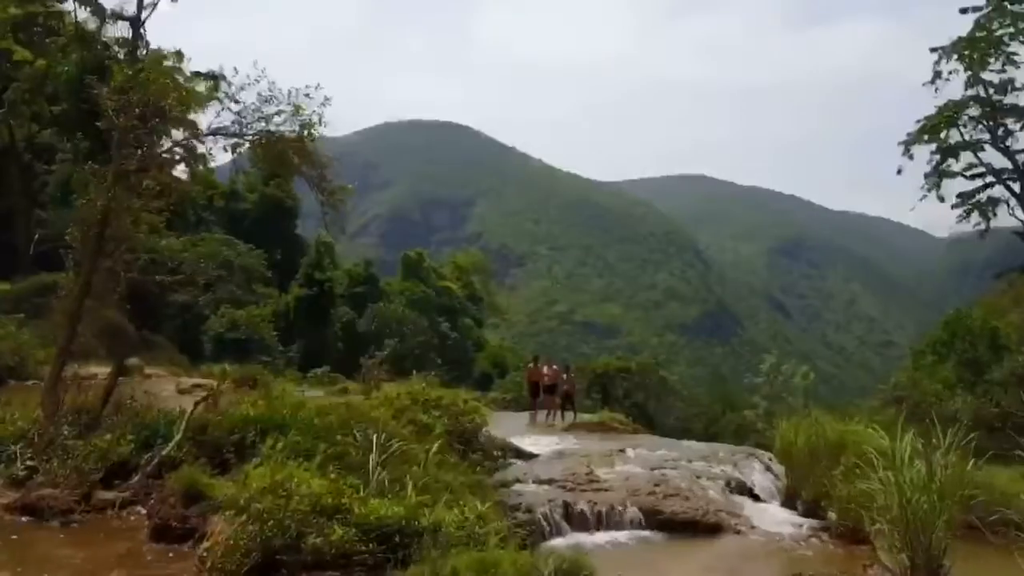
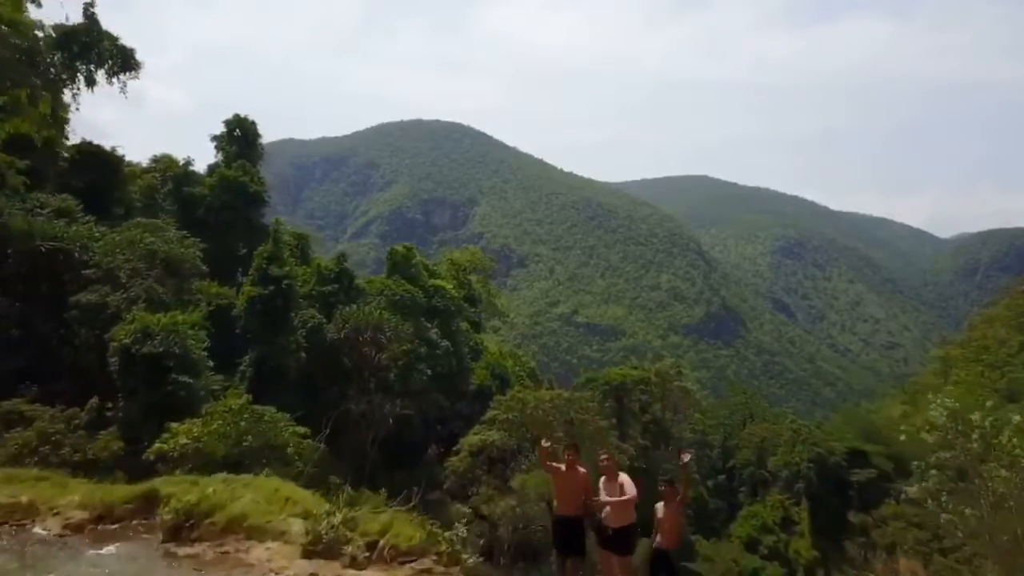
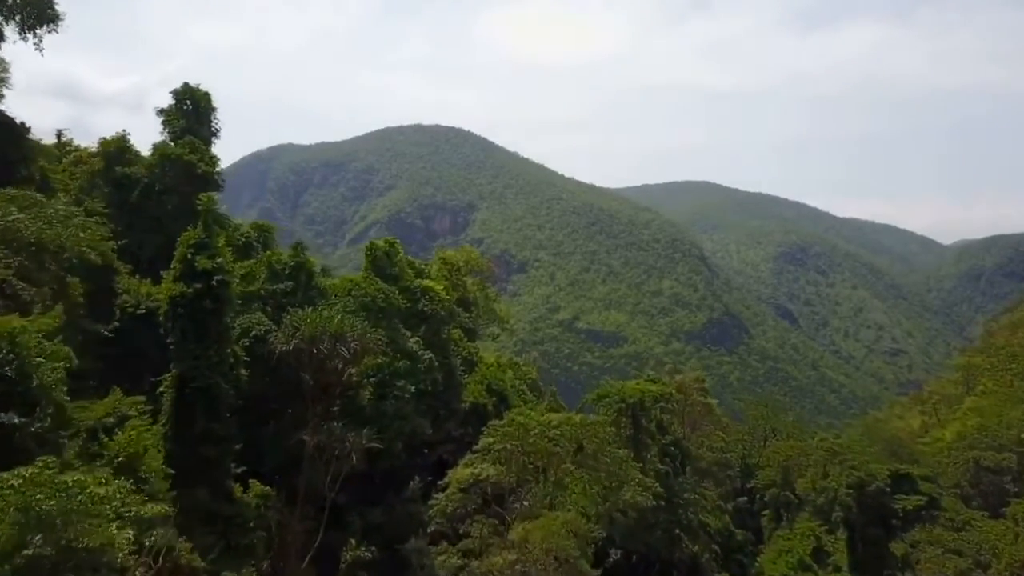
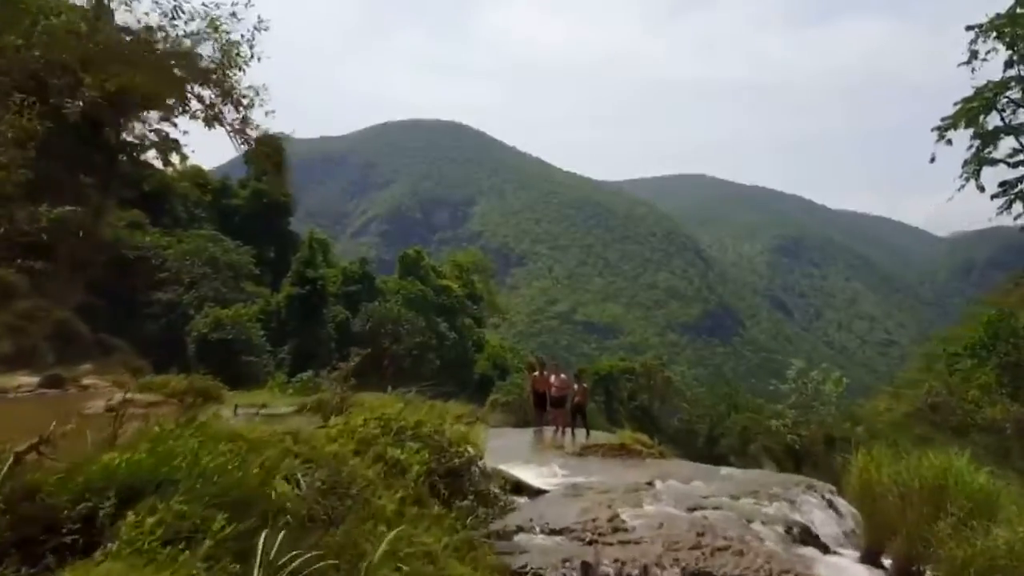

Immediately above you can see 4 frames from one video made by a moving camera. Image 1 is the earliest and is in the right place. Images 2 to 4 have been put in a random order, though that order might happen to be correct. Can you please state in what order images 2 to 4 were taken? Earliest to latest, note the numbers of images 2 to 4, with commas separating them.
4, 2, 3
